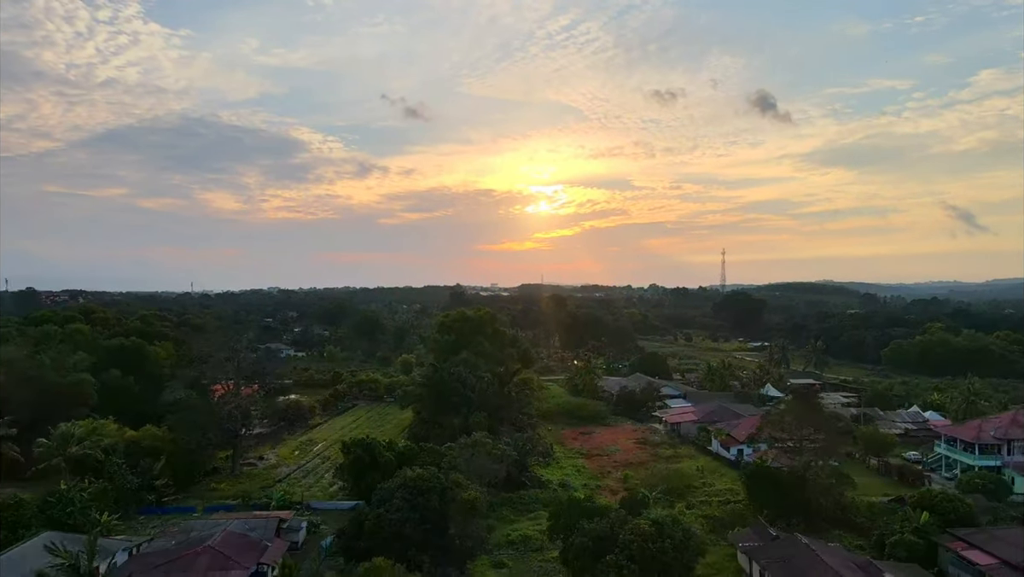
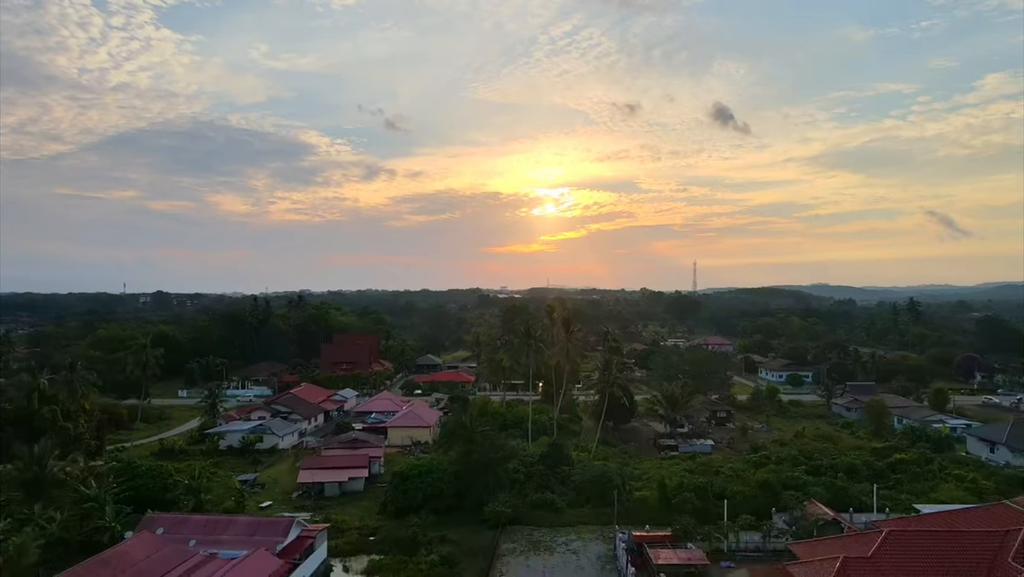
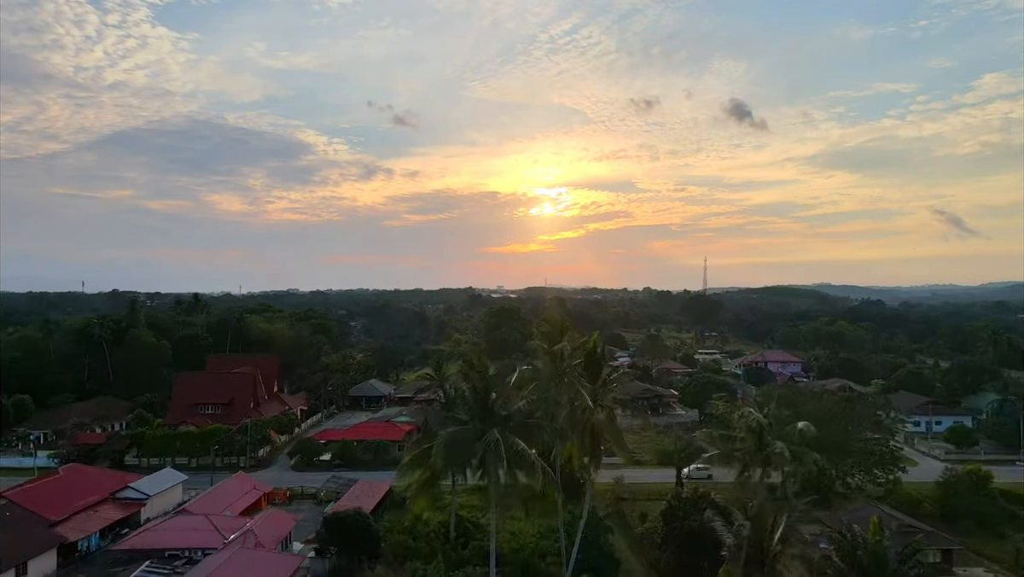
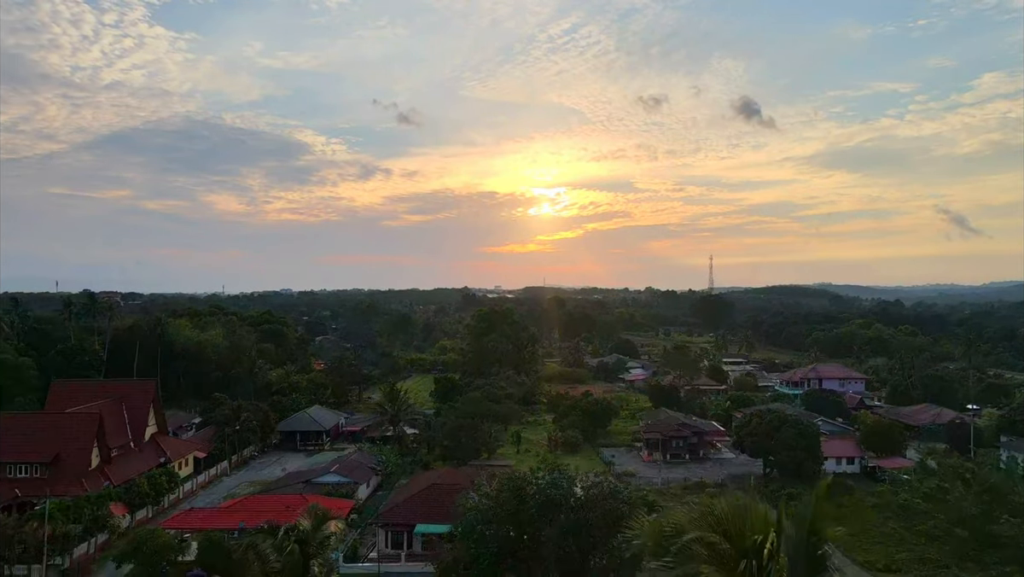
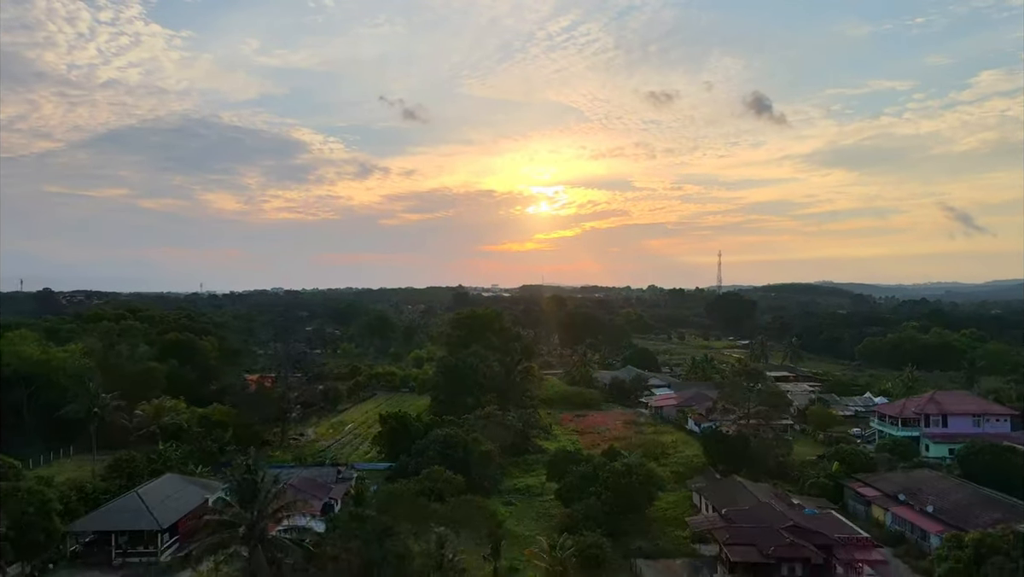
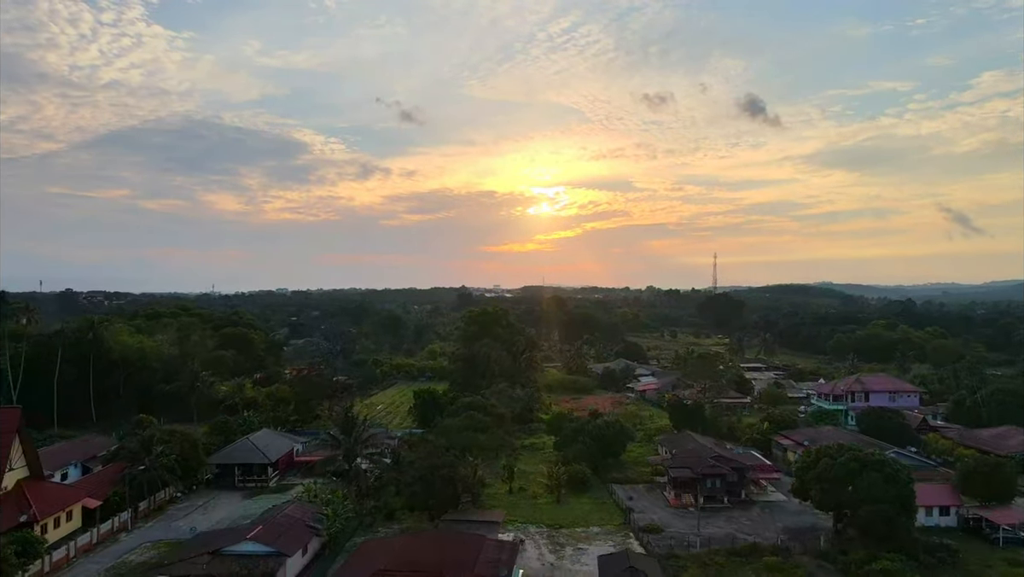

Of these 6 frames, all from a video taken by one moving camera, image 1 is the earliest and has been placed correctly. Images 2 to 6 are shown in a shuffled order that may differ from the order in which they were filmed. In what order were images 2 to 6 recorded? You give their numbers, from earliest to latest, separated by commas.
5, 6, 4, 3, 2
